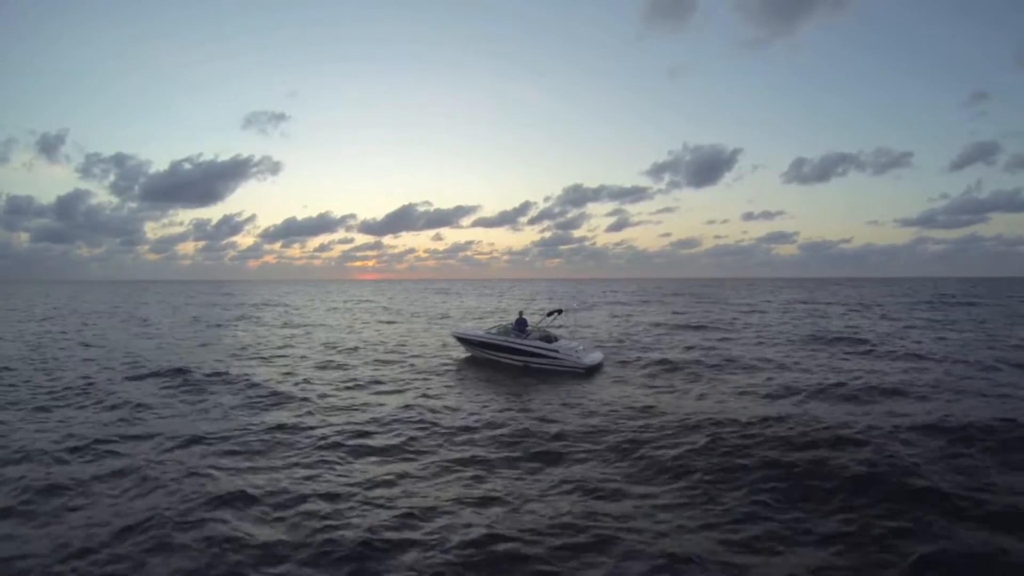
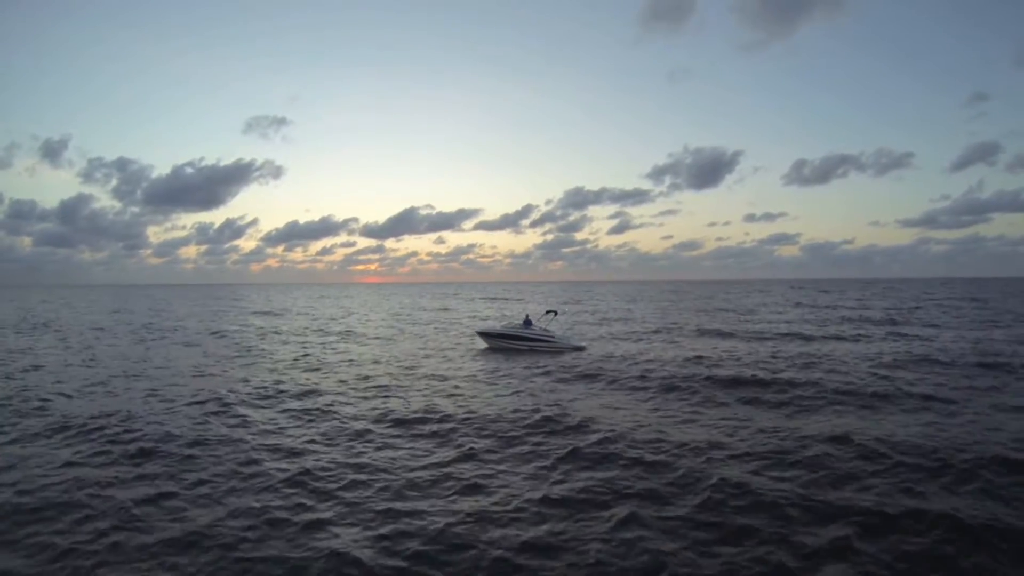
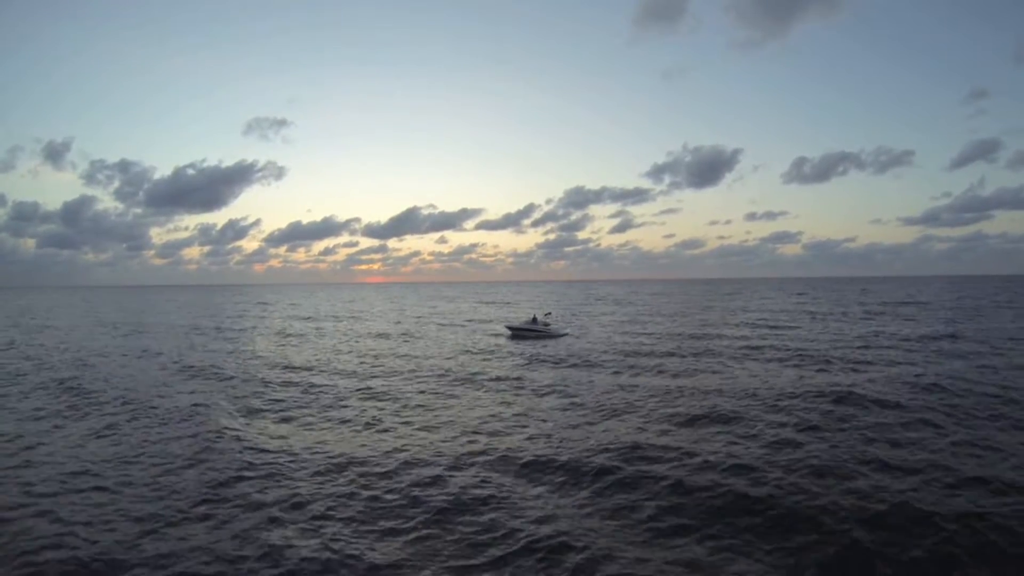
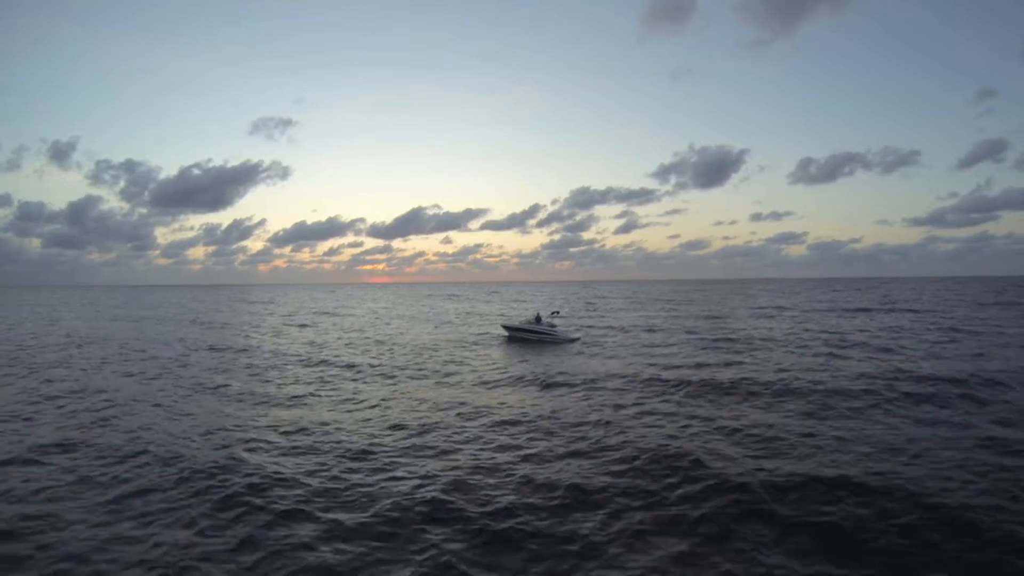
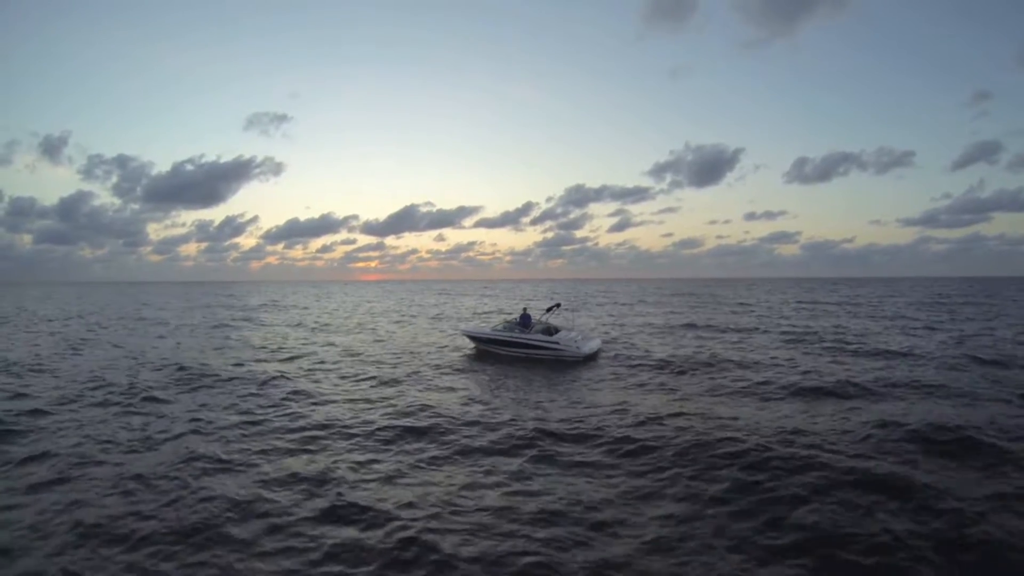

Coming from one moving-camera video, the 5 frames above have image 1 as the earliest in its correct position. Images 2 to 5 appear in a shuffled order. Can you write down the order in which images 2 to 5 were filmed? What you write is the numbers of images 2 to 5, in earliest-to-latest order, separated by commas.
5, 2, 4, 3
